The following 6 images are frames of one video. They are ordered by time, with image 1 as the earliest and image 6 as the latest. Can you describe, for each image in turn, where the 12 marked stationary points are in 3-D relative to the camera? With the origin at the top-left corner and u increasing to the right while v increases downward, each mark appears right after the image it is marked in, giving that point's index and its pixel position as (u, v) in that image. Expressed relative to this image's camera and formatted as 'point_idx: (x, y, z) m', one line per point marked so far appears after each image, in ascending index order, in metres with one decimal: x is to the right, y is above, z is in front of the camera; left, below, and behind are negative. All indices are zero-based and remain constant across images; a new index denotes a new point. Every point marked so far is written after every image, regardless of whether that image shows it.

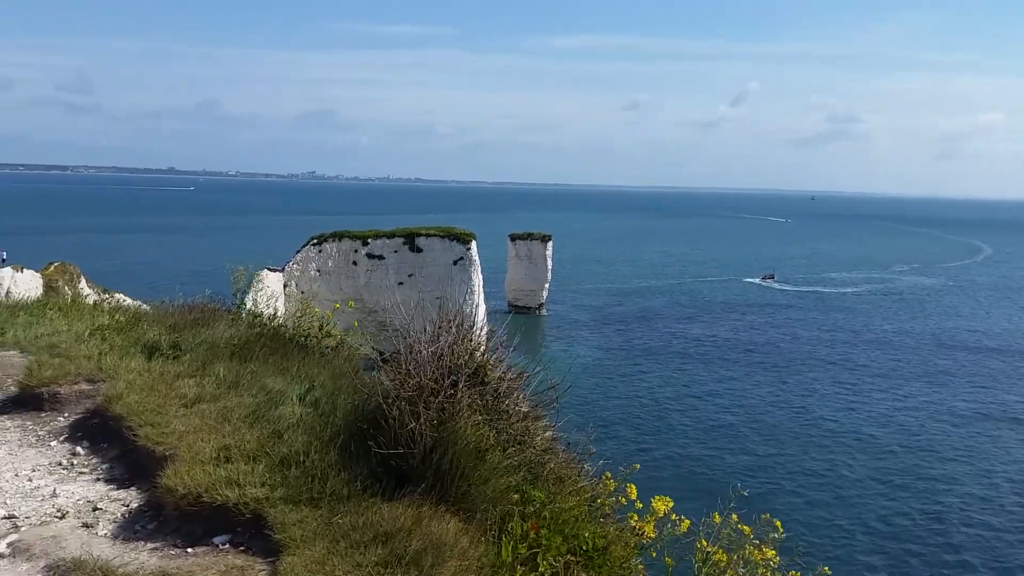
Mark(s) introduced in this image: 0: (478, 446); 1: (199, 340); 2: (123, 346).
0: (-0.2, -0.8, +3.8) m
1: (-2.8, -0.5, +6.4) m
2: (-3.4, -0.5, +6.3) m
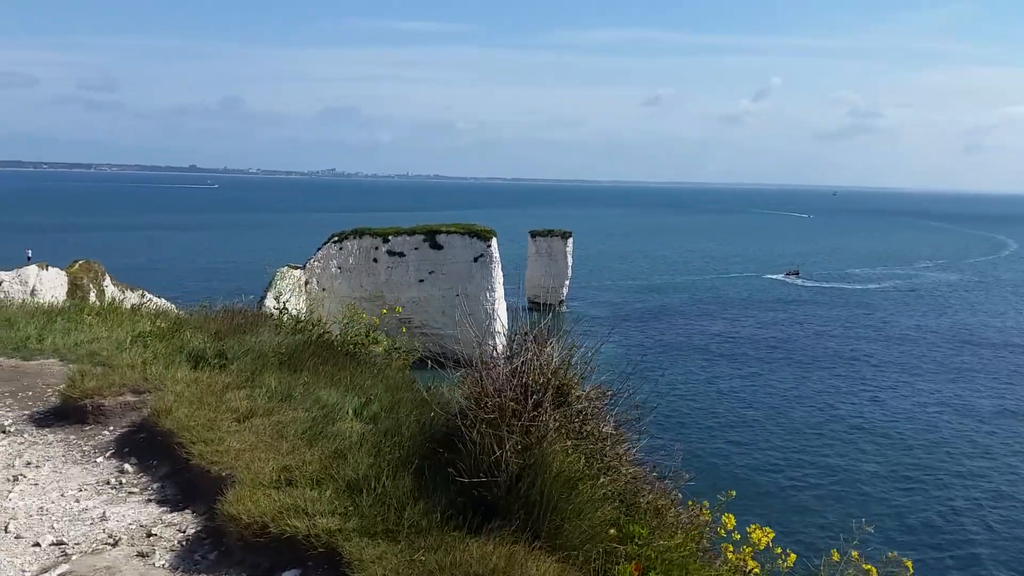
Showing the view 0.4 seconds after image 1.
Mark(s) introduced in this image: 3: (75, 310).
0: (+0.3, -0.9, +3.4) m
1: (-2.3, -0.5, +6.1) m
2: (-2.9, -0.6, +6.0) m
3: (-4.8, -0.2, +7.9) m
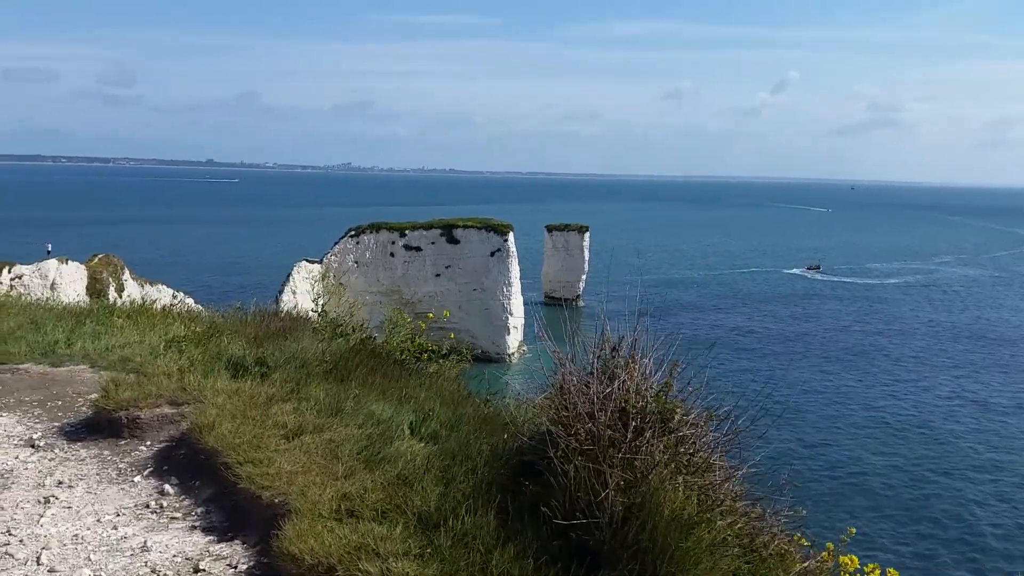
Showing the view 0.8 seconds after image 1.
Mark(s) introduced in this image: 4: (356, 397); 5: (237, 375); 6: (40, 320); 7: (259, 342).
0: (+0.7, -1.0, +3.0) m
1: (-1.8, -0.5, +5.7) m
2: (-2.4, -0.6, +5.7) m
3: (-4.3, -0.2, +7.5) m
4: (-1.1, -0.8, +4.9) m
5: (-2.1, -0.7, +5.4) m
6: (-4.7, -0.3, +7.1) m
7: (-2.2, -0.5, +6.2) m
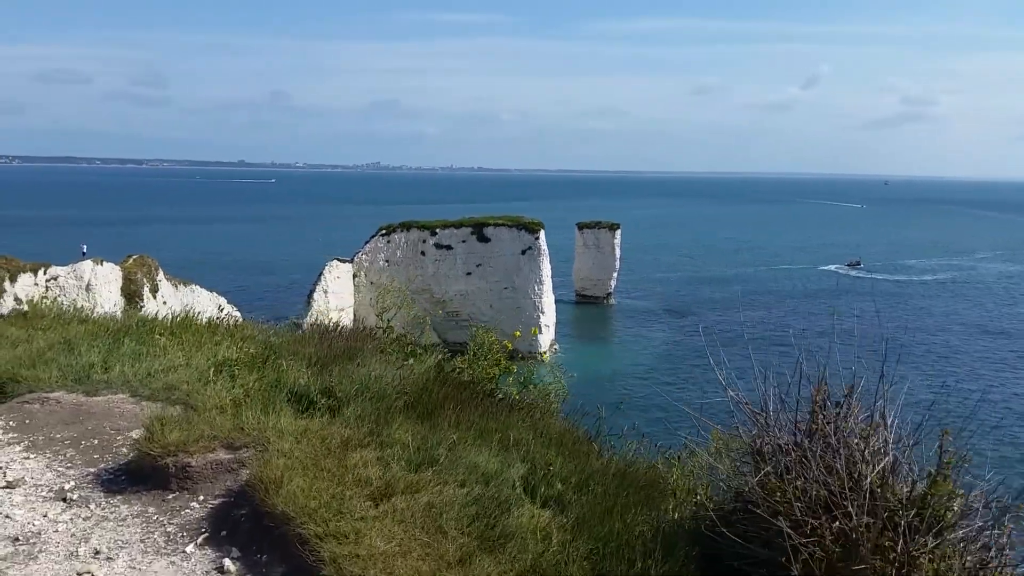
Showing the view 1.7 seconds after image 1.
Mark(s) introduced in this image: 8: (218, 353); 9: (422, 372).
0: (+1.4, -1.1, +2.0) m
1: (-1.0, -0.7, +4.8) m
2: (-1.7, -0.7, +4.8) m
3: (-3.5, -0.4, +6.7) m
4: (-0.3, -0.9, +4.0) m
5: (-1.3, -0.8, +4.6) m
6: (-3.9, -0.4, +6.3) m
7: (-1.4, -0.6, +5.3) m
8: (-2.4, -0.5, +5.7) m
9: (-0.7, -0.6, +5.3) m
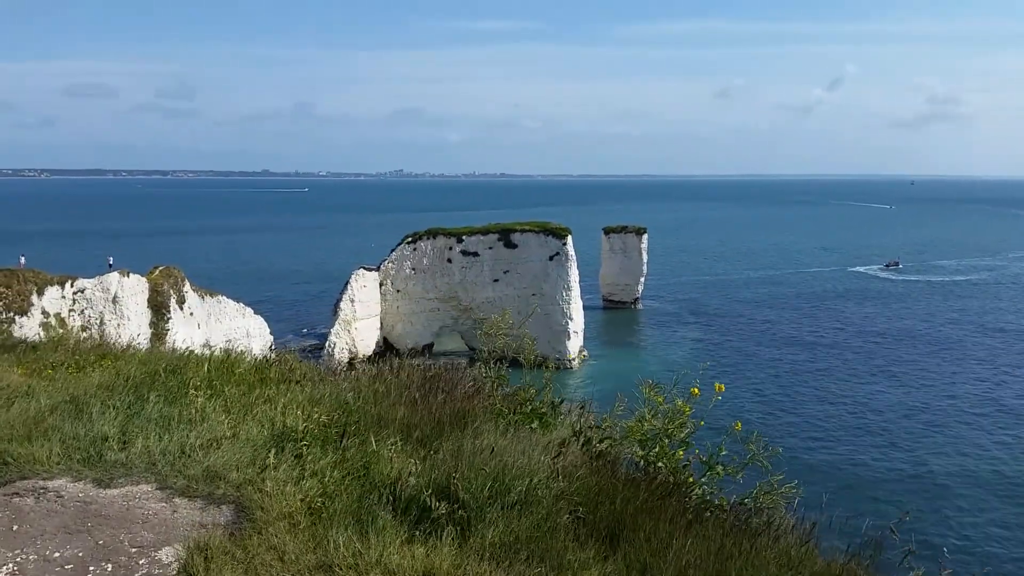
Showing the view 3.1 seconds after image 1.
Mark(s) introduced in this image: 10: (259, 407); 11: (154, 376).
0: (+2.2, -1.2, +0.4) m
1: (-0.1, -0.9, +3.3) m
2: (-0.7, -0.9, +3.3) m
3: (-2.5, -0.6, +5.2) m
4: (+0.6, -1.1, +2.5) m
5: (-0.4, -1.0, +3.0) m
6: (-2.9, -0.7, +4.9) m
7: (-0.5, -0.8, +3.8) m
8: (-1.4, -0.8, +4.2) m
9: (+0.3, -0.8, +3.8) m
10: (-1.6, -0.7, +4.4) m
11: (-2.7, -0.6, +5.2) m
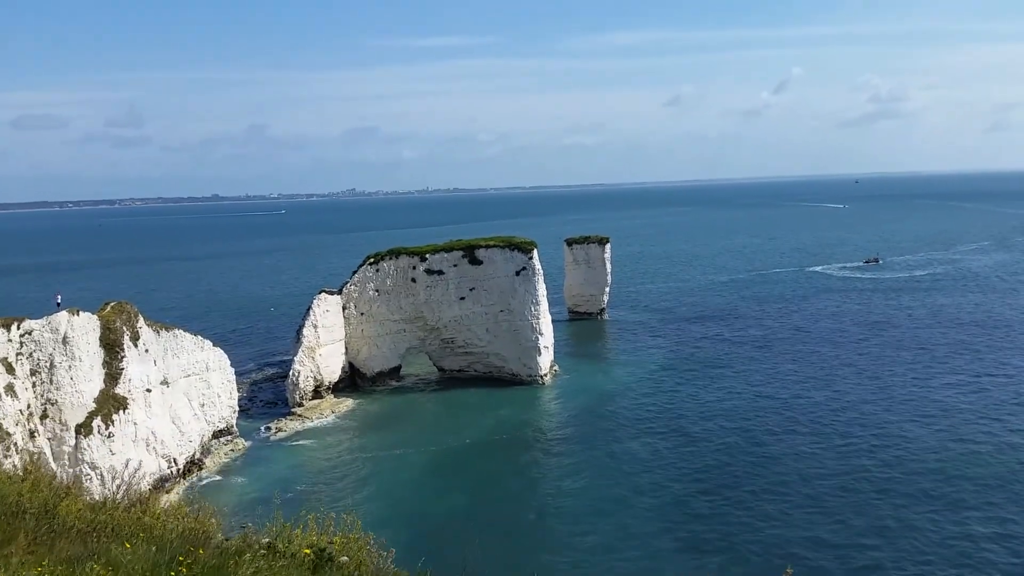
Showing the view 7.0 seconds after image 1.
0: (+2.9, -1.7, -1.2) m
1: (+0.4, -1.5, +1.6) m
2: (-0.2, -1.5, +1.6) m
3: (-2.0, -1.4, +3.5) m
4: (+1.2, -1.6, +0.8) m
5: (+0.1, -1.6, +1.3) m
6: (-2.5, -1.4, +3.0) m
7: (0.0, -1.4, +2.1) m
8: (-0.9, -1.4, +2.5) m
9: (+0.8, -1.4, +2.1) m
10: (-1.1, -1.4, +2.7) m
11: (-2.2, -1.4, +3.4) m
